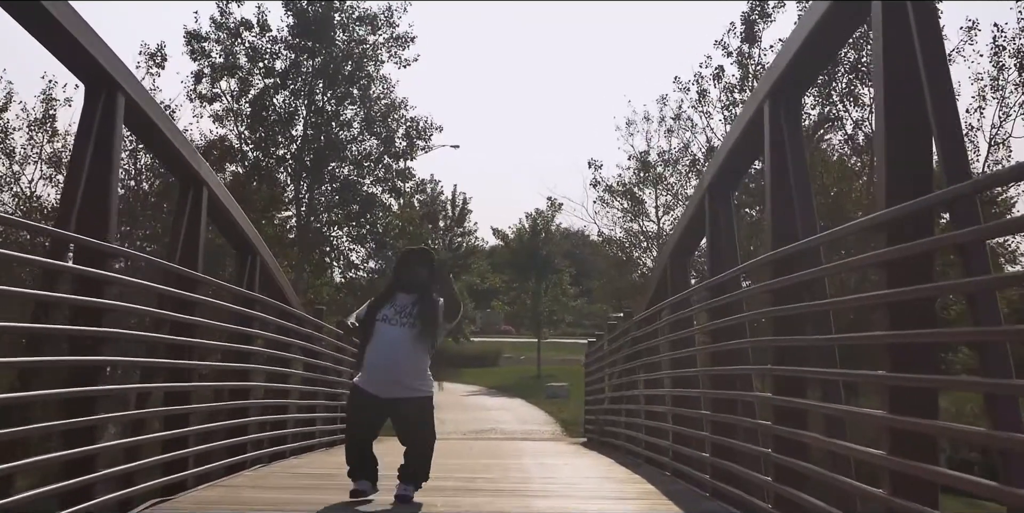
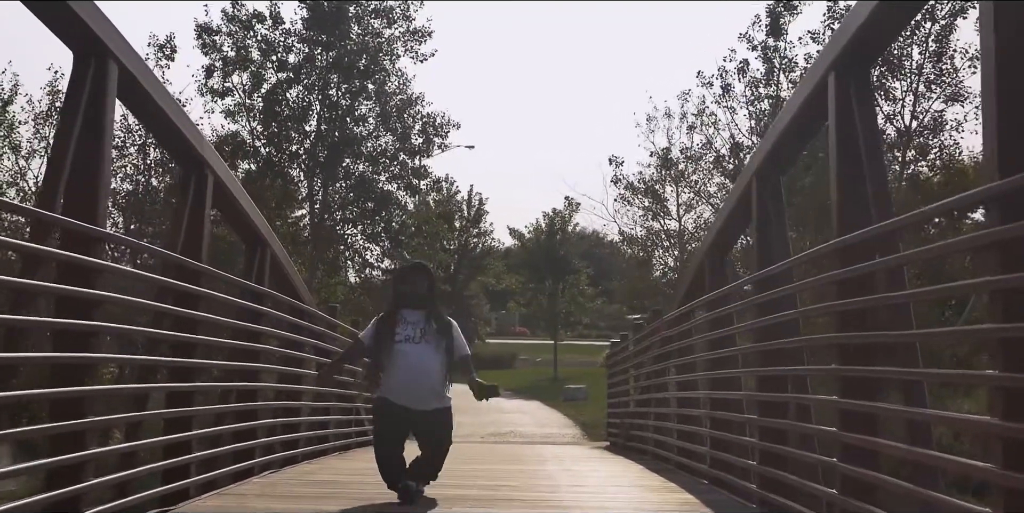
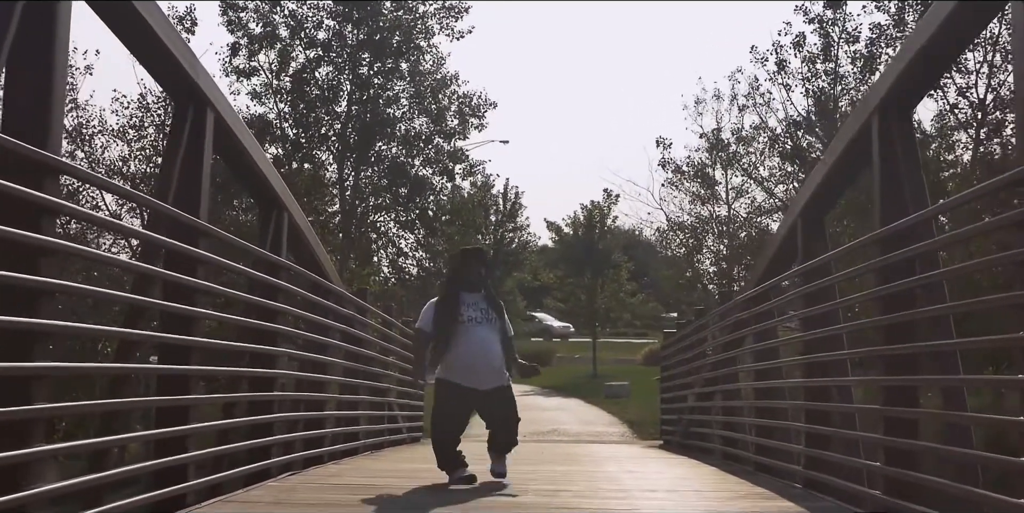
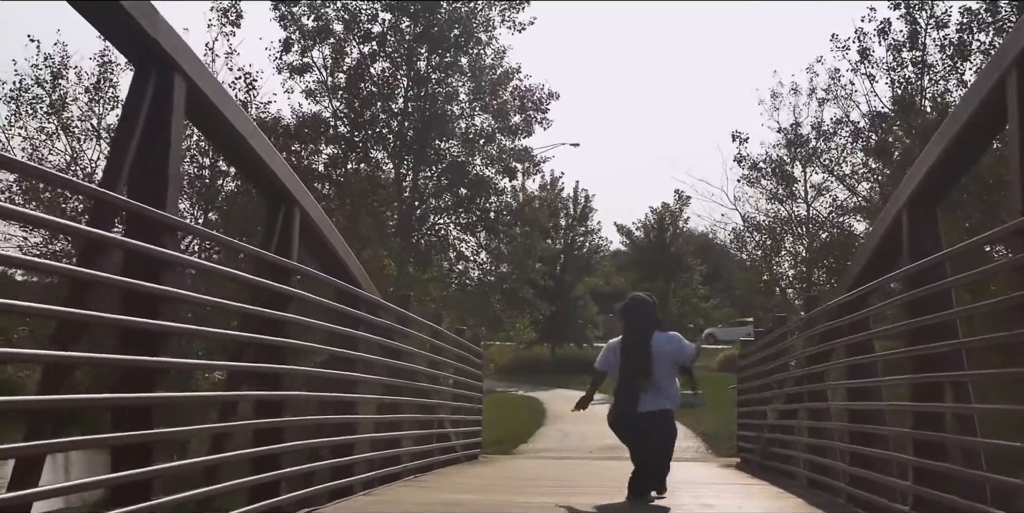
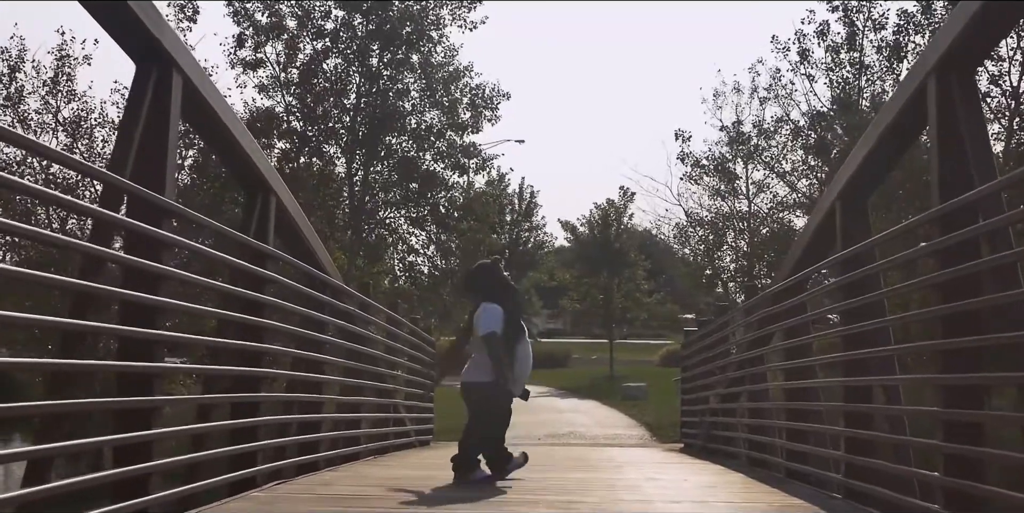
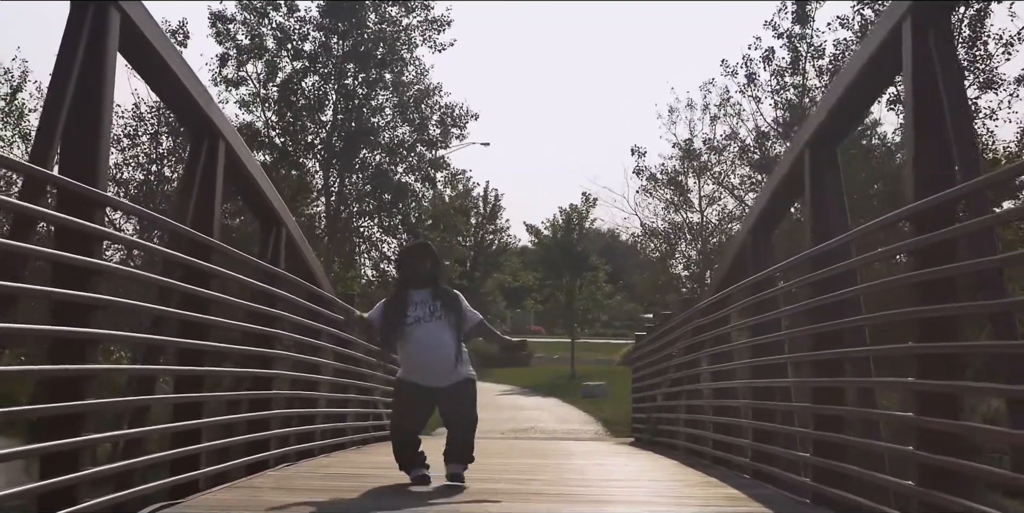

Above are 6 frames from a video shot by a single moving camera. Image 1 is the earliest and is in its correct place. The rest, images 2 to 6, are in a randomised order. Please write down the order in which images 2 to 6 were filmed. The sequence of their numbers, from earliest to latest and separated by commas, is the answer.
2, 6, 3, 5, 4
